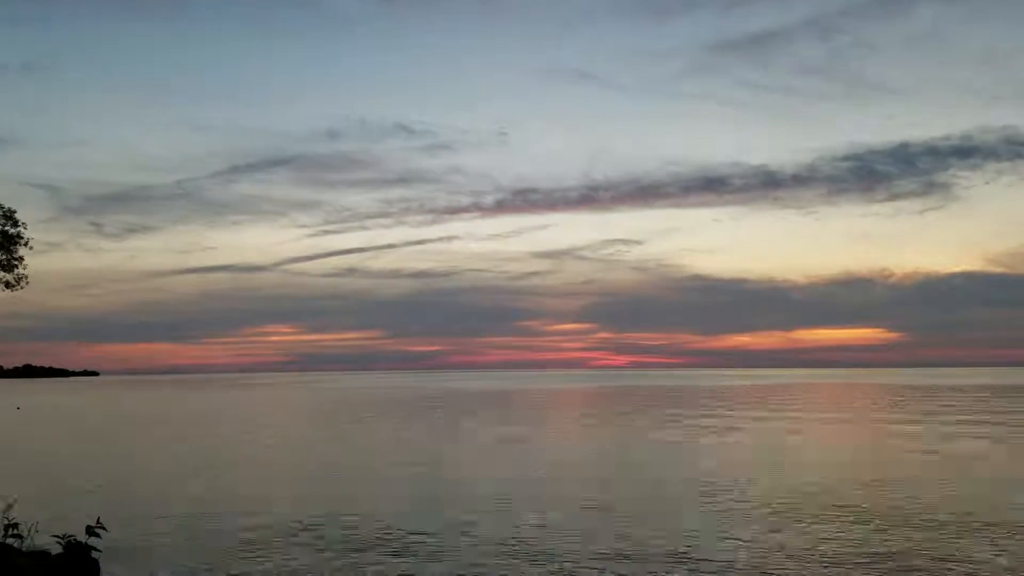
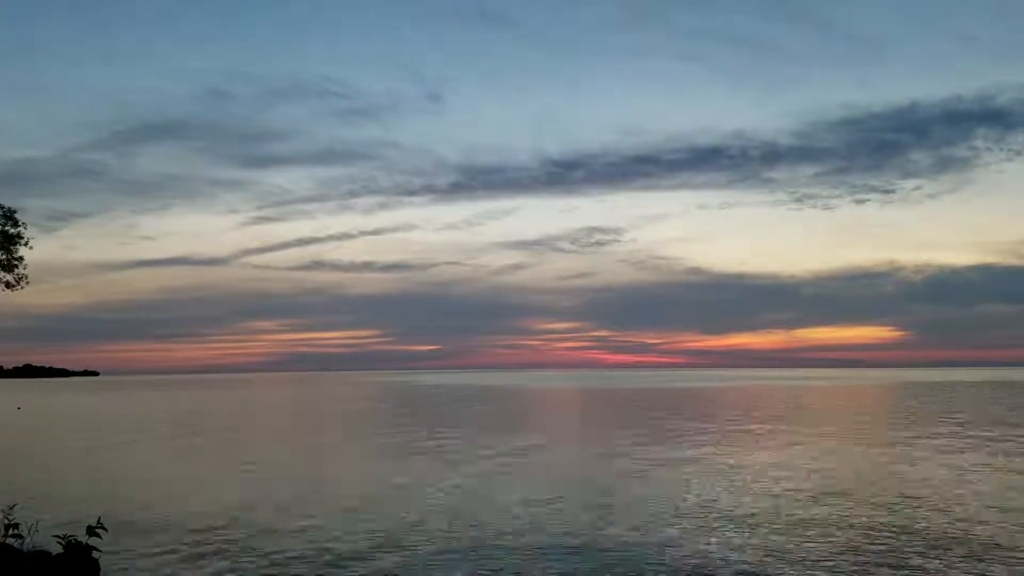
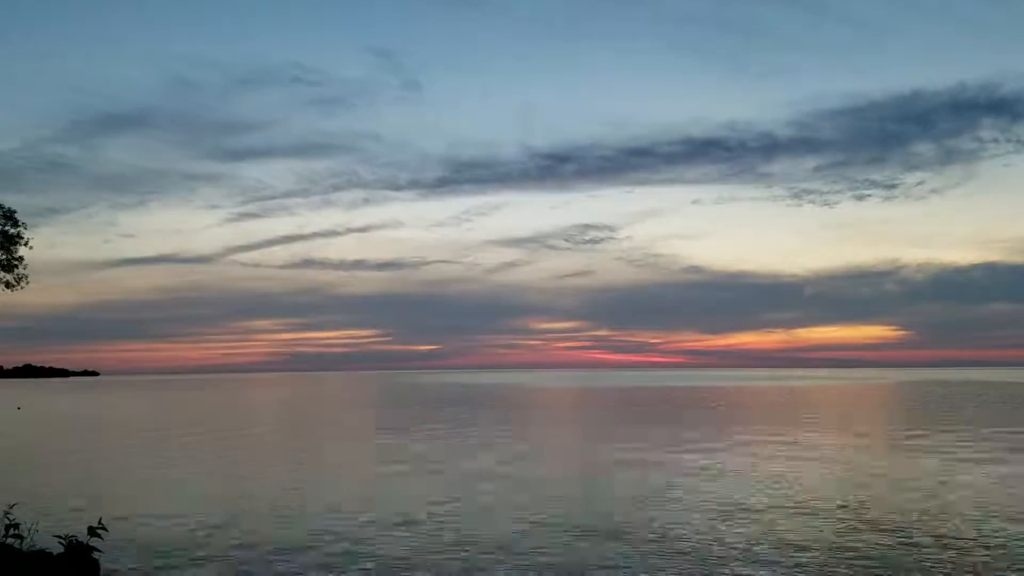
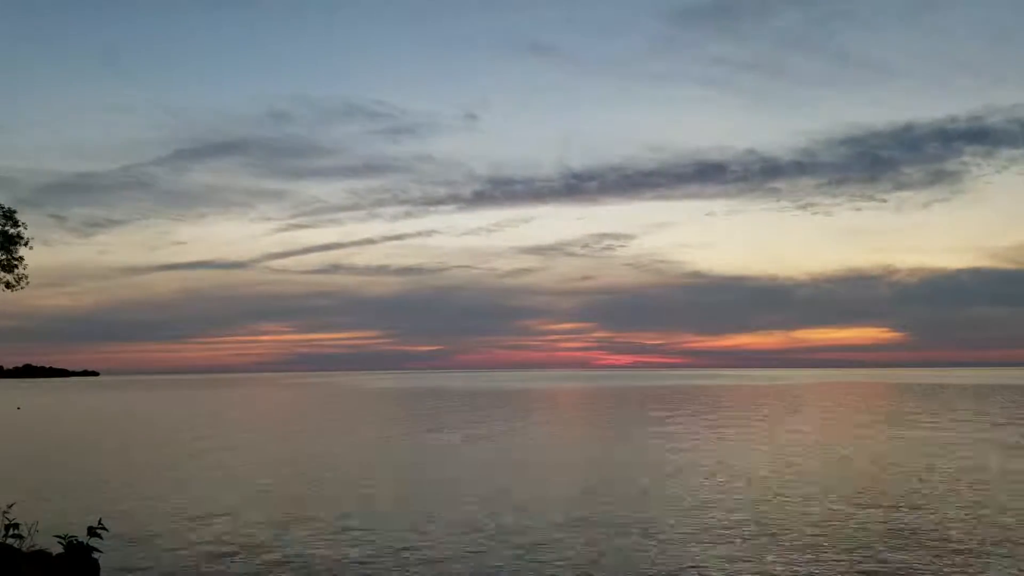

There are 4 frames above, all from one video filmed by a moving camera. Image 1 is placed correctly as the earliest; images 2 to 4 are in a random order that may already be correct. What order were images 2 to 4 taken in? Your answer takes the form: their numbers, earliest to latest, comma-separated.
4, 2, 3
